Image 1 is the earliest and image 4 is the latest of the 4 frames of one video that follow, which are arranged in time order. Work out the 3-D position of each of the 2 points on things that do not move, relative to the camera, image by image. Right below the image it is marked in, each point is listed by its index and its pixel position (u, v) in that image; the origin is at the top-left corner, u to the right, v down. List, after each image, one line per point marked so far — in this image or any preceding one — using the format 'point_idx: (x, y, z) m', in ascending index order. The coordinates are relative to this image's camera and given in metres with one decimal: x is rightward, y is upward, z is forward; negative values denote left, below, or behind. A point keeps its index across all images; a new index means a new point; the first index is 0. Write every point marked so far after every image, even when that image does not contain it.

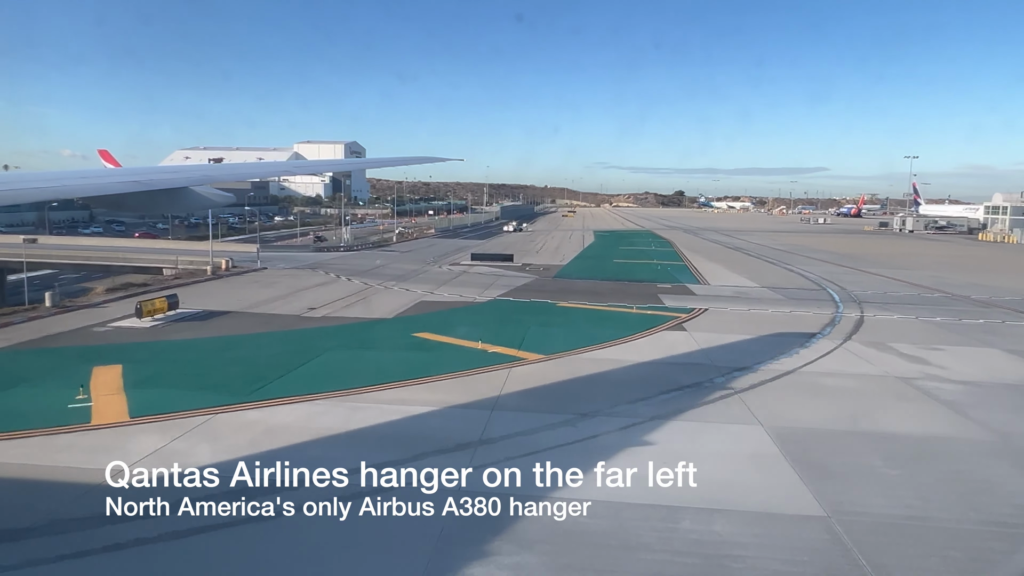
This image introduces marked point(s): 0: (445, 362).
0: (-1.2, -1.6, +12.7) m
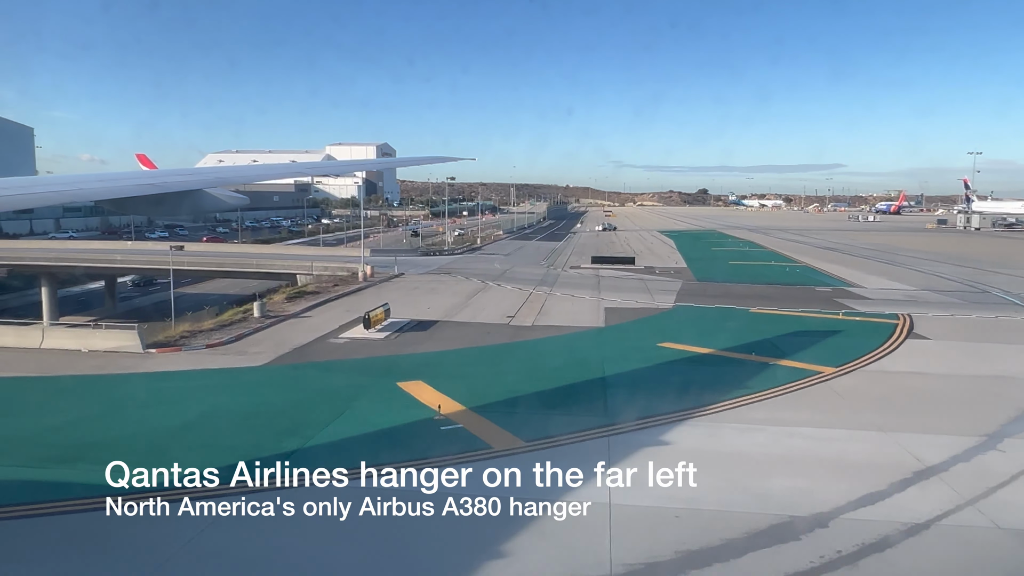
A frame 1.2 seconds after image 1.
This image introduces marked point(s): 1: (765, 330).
0: (+4.2, -1.7, +12.1) m
1: (+6.4, -1.1, +16.5) m
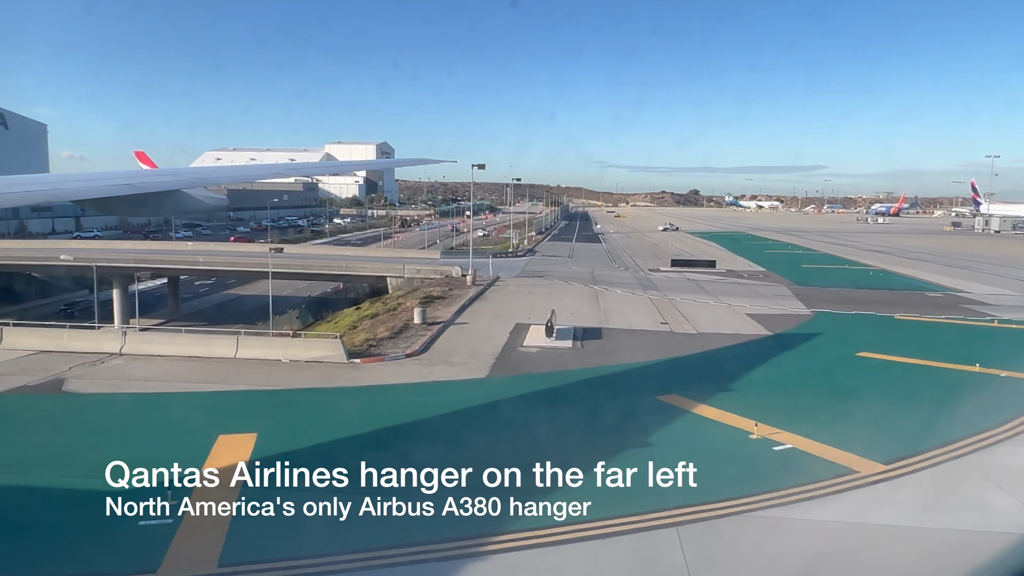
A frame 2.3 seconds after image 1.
0: (+8.4, -1.9, +11.8) m
1: (+10.5, -1.2, +16.2) m
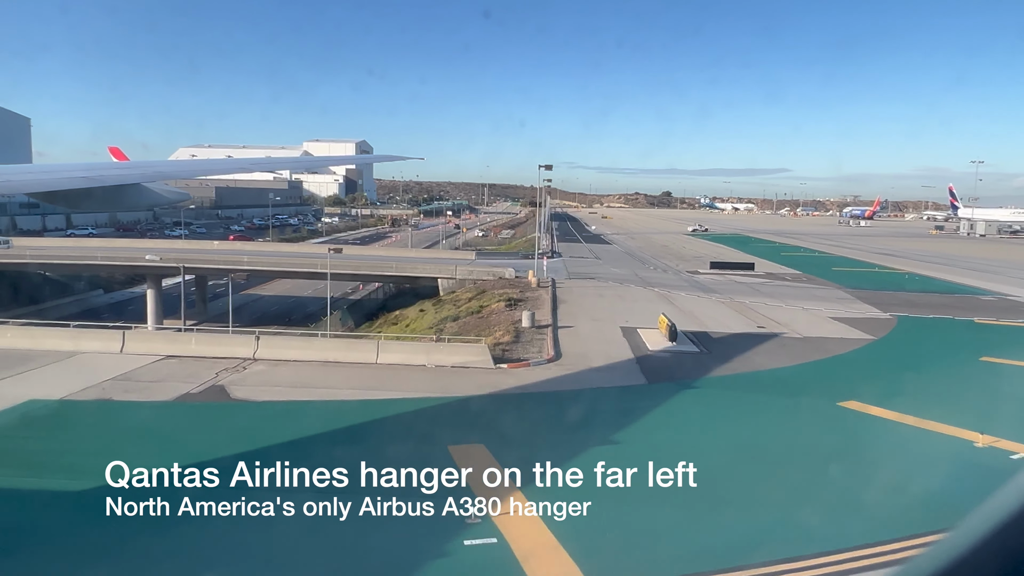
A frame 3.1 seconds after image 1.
0: (+11.2, -2.0, +12.0) m
1: (+13.1, -1.4, +16.5) m
